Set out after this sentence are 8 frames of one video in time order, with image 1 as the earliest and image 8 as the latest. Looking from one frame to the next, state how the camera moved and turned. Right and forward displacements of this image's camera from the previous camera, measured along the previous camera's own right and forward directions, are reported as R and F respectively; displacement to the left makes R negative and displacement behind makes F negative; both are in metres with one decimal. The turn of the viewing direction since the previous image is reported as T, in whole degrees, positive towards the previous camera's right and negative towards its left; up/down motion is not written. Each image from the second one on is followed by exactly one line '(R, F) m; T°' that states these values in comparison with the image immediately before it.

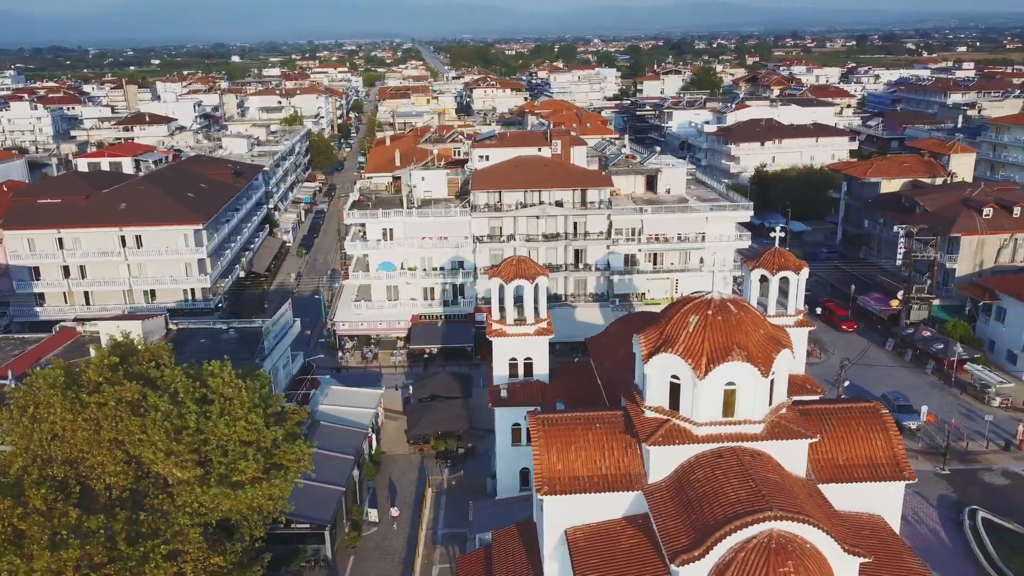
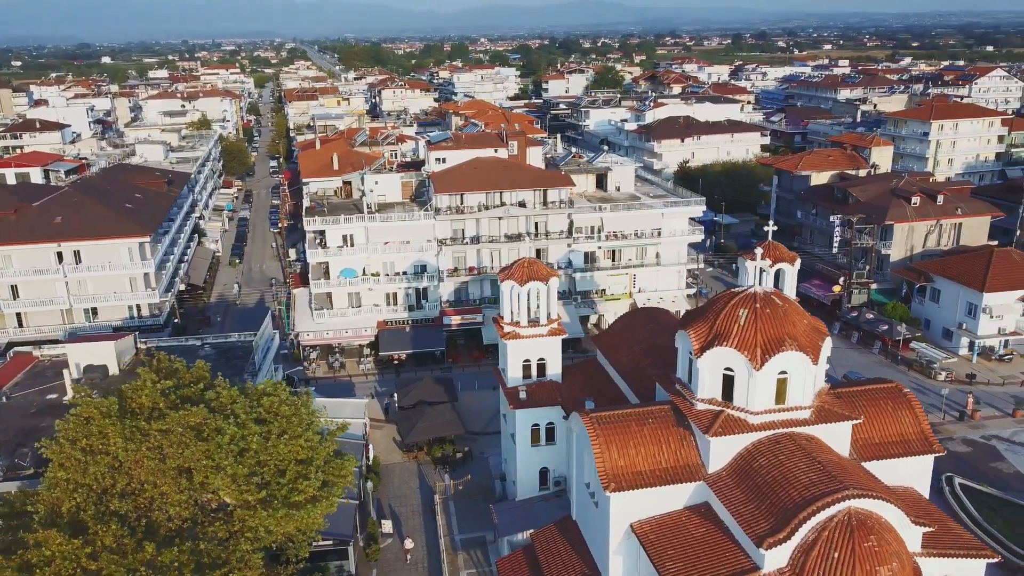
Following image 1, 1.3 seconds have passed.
(-4.6, +0.1) m; +7°
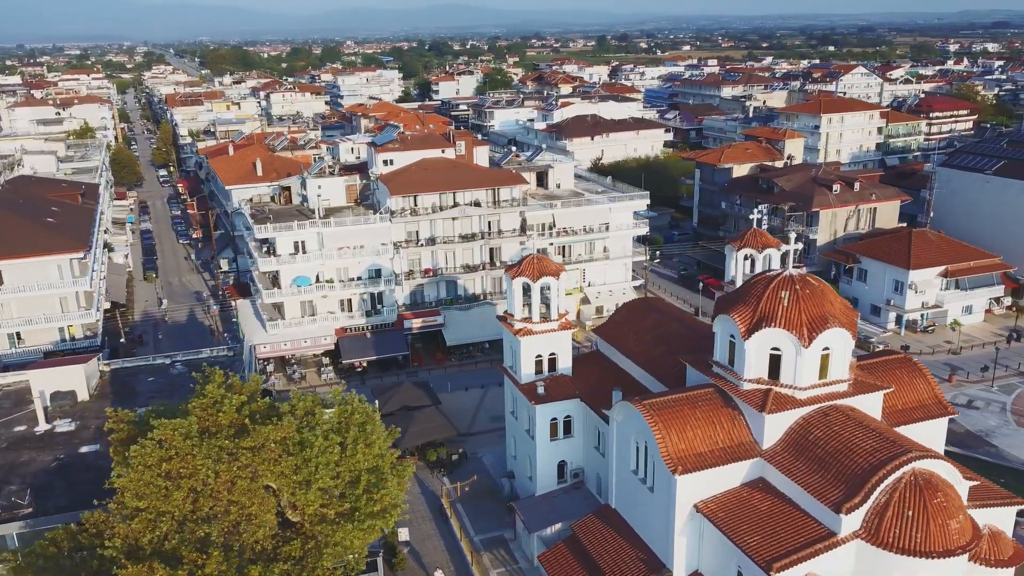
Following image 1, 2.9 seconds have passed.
(-5.2, +0.3) m; +9°
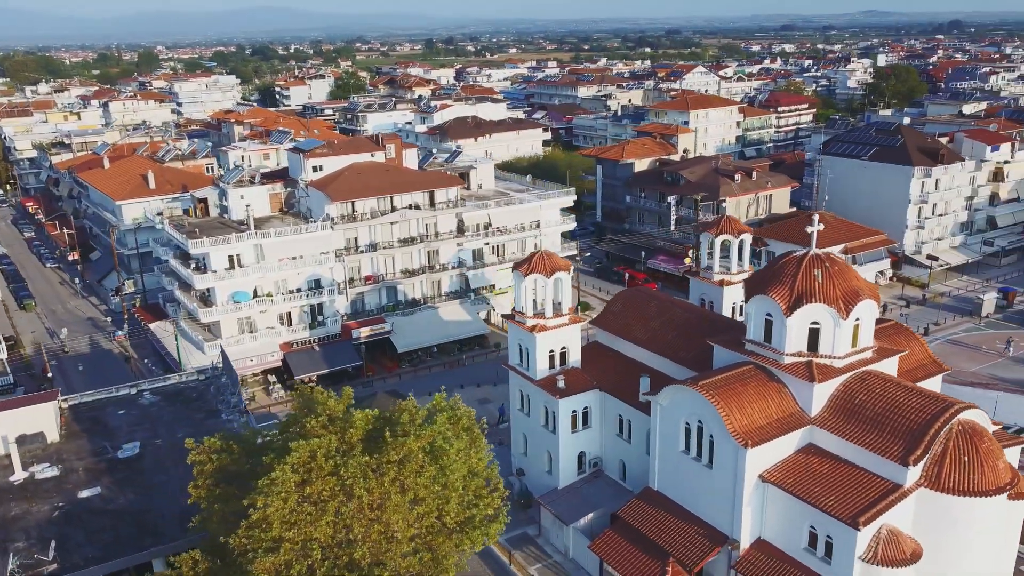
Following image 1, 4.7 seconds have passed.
(-6.8, +0.6) m; +11°
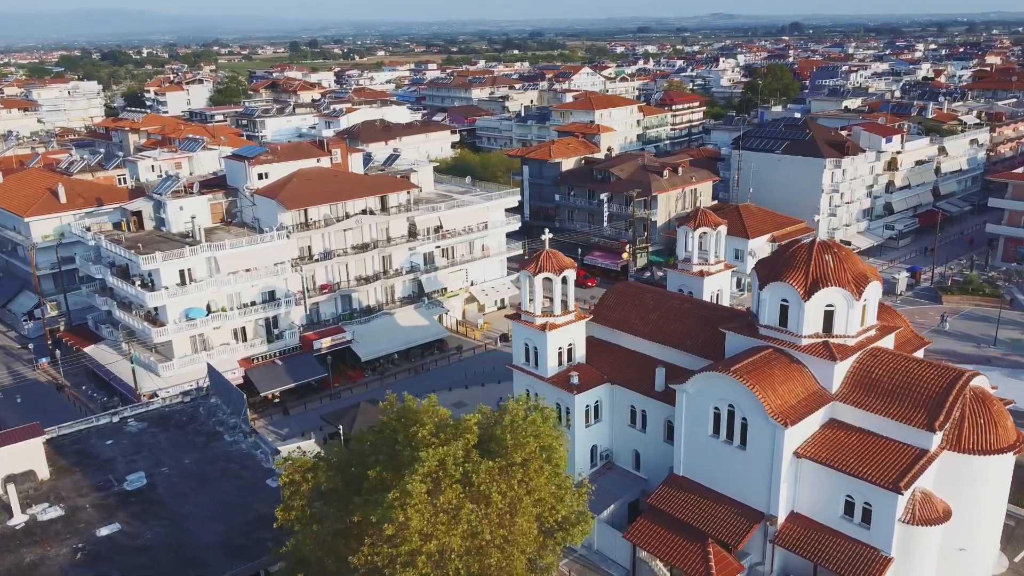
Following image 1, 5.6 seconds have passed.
(-5.3, +0.3) m; +9°
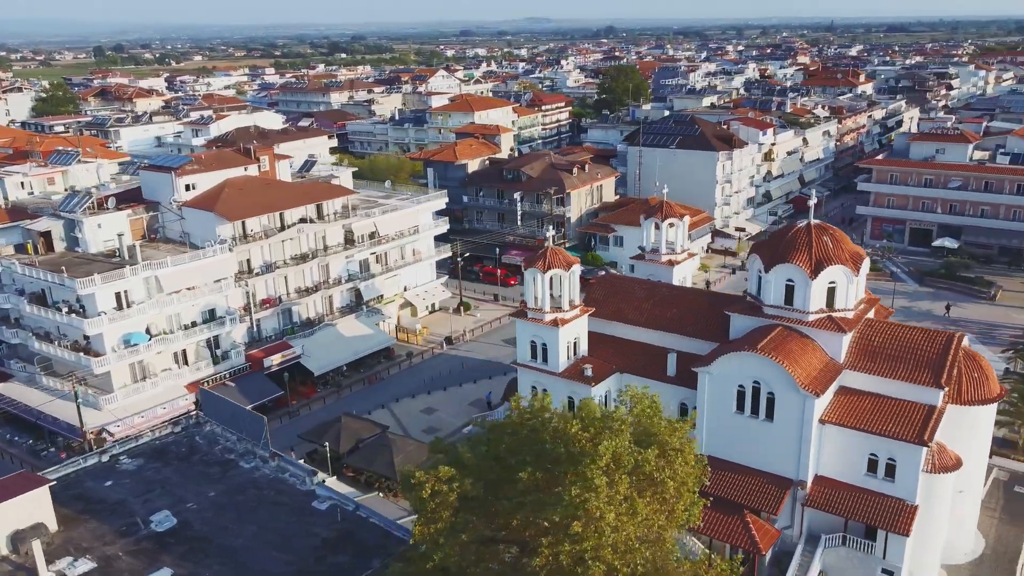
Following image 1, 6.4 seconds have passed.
(-6.9, +0.6) m; +12°
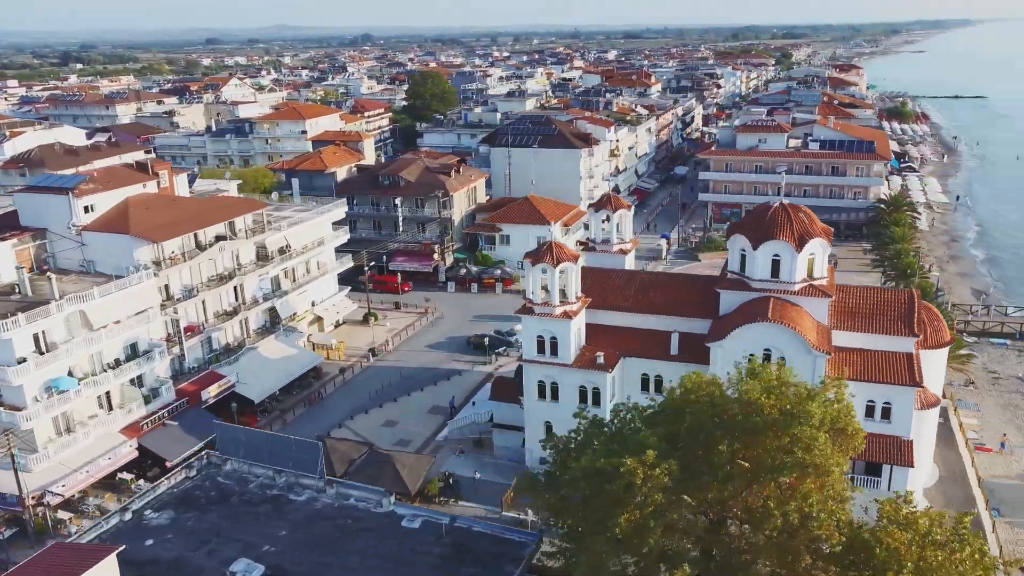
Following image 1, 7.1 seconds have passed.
(-9.5, +1.2) m; +16°
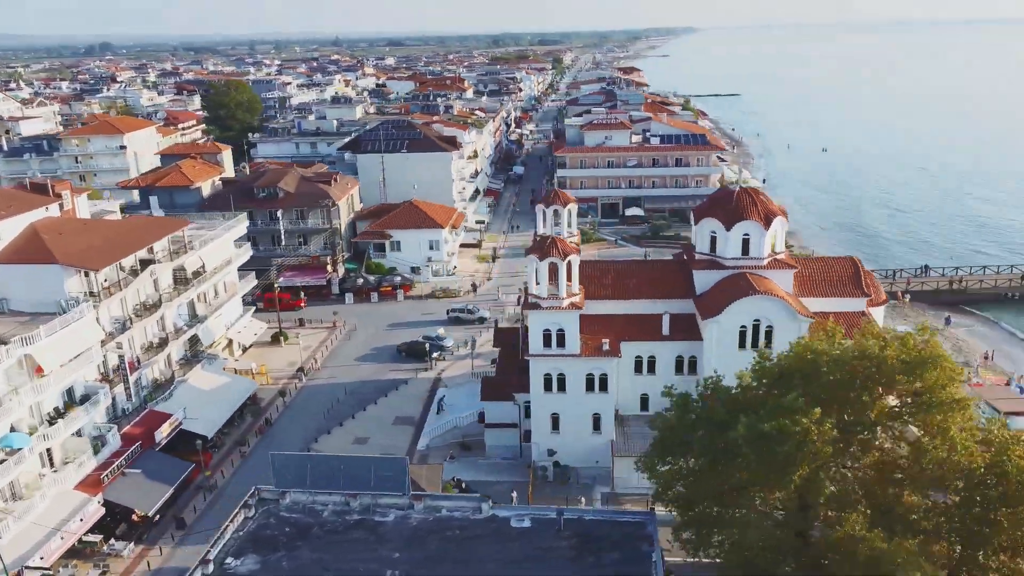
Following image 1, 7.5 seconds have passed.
(-9.4, +1.1) m; +16°
